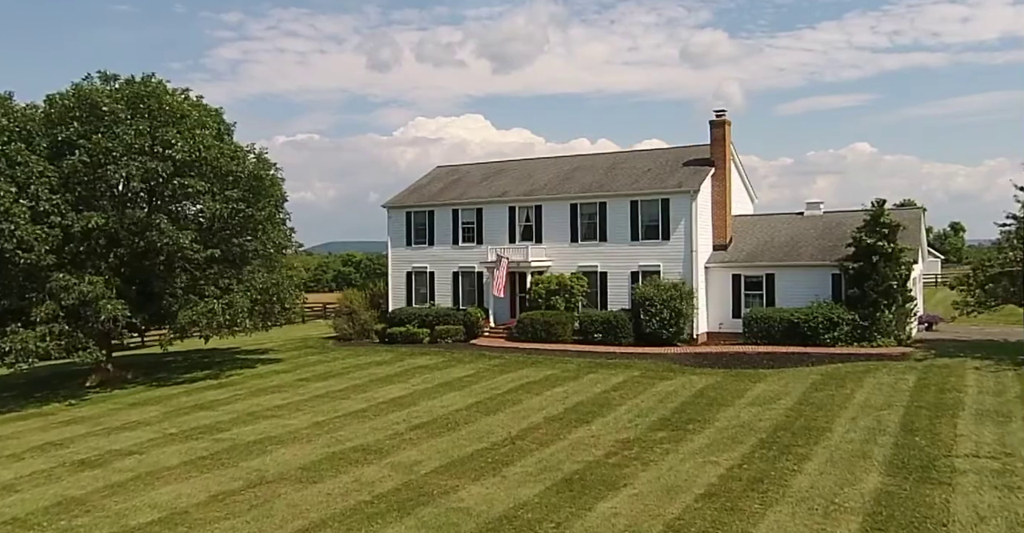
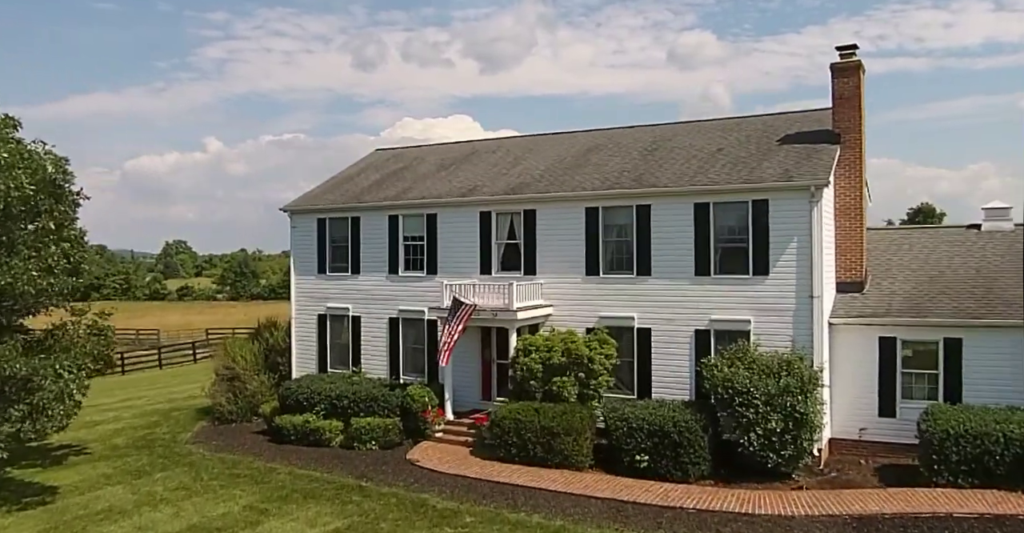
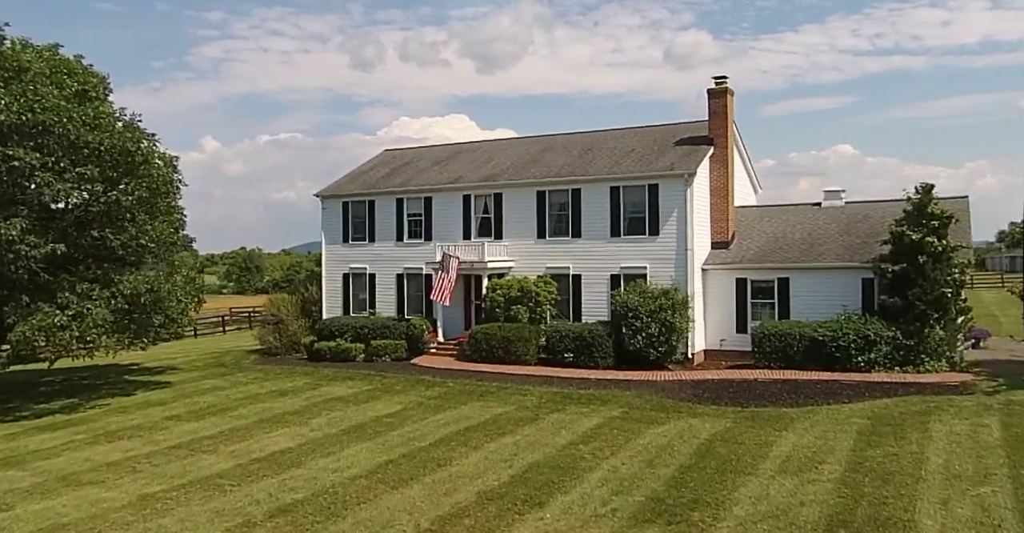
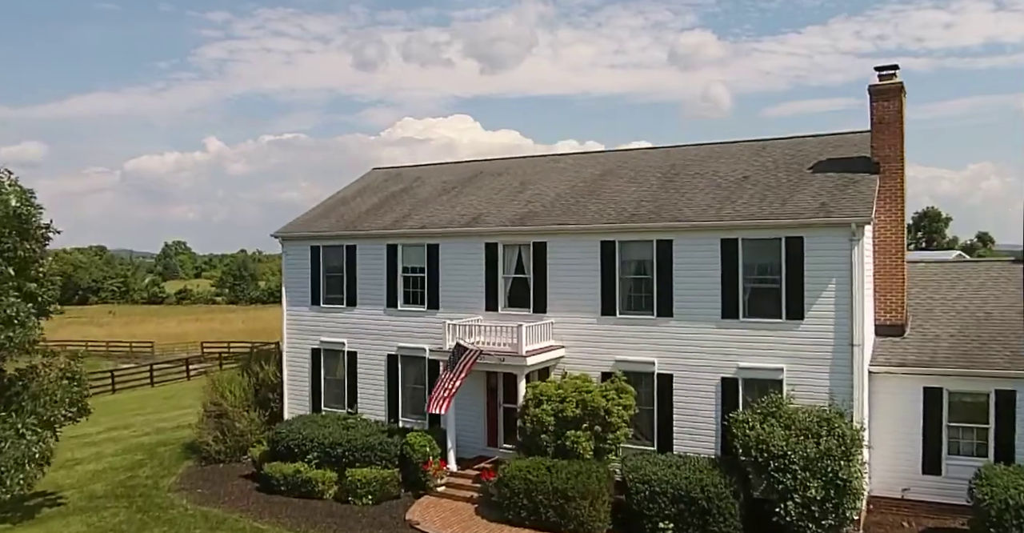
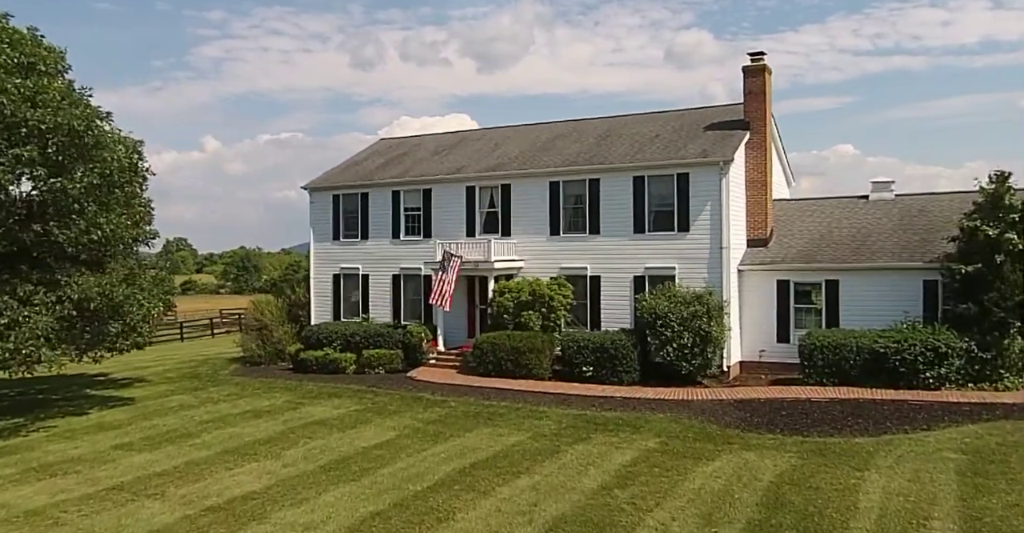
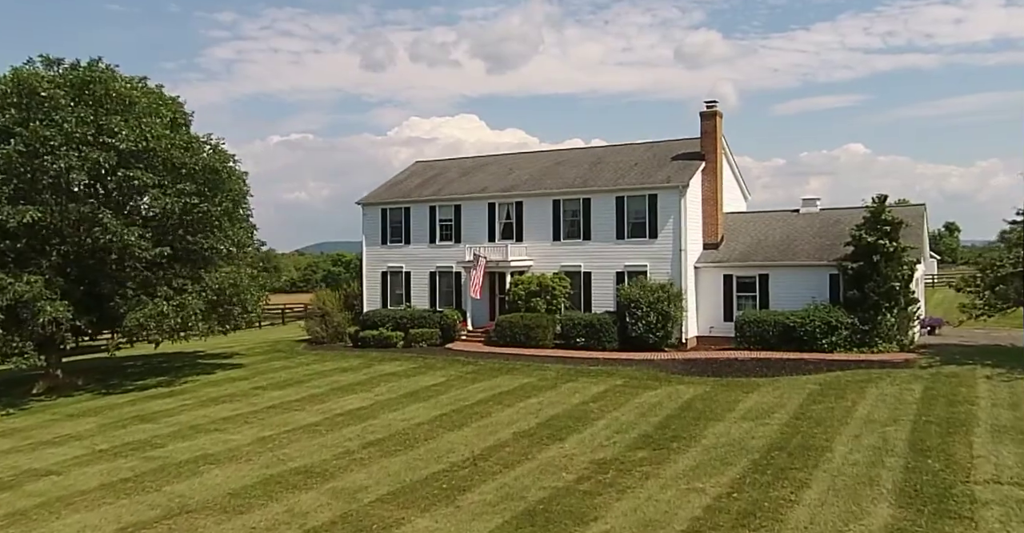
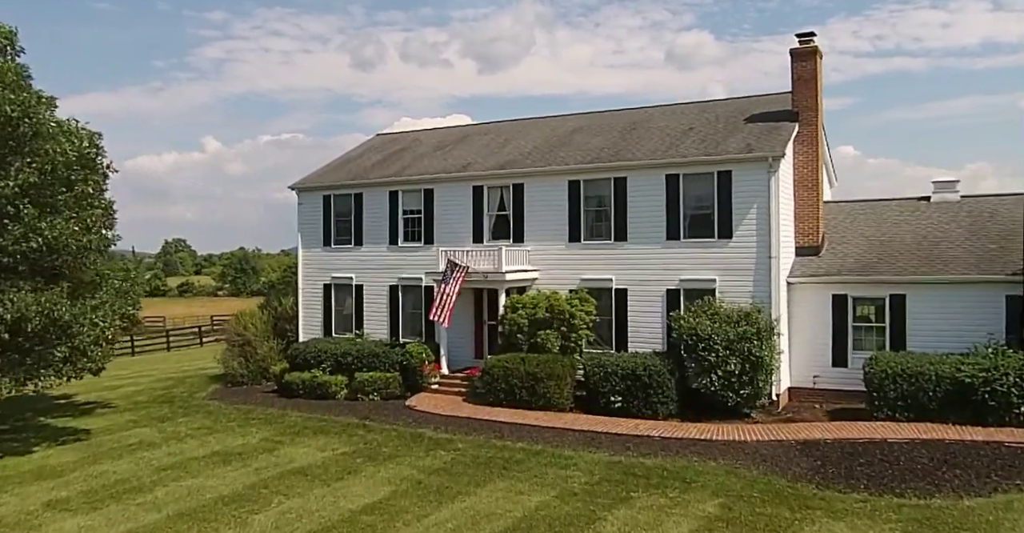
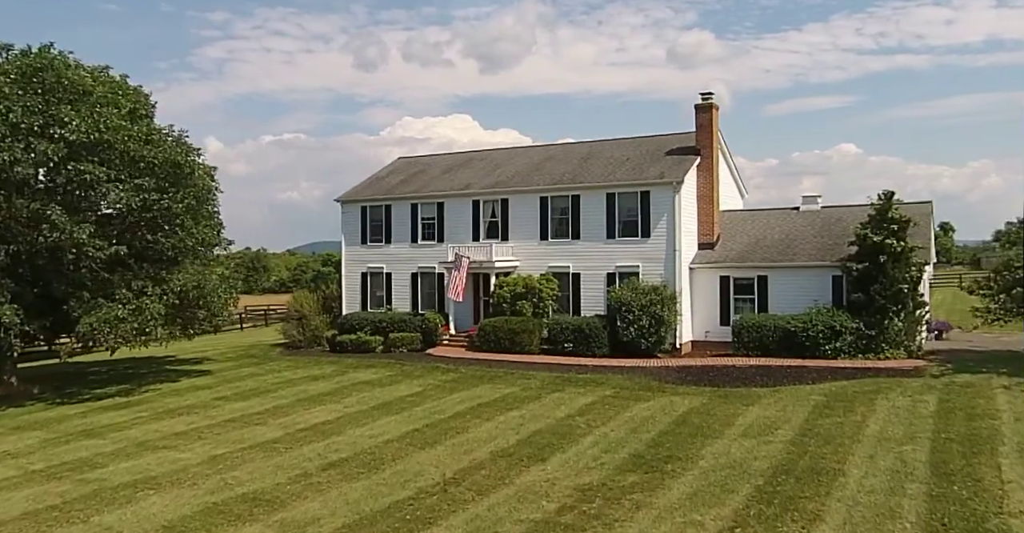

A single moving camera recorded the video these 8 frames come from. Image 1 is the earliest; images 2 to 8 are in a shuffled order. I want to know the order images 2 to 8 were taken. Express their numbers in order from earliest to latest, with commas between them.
6, 8, 3, 5, 7, 2, 4
